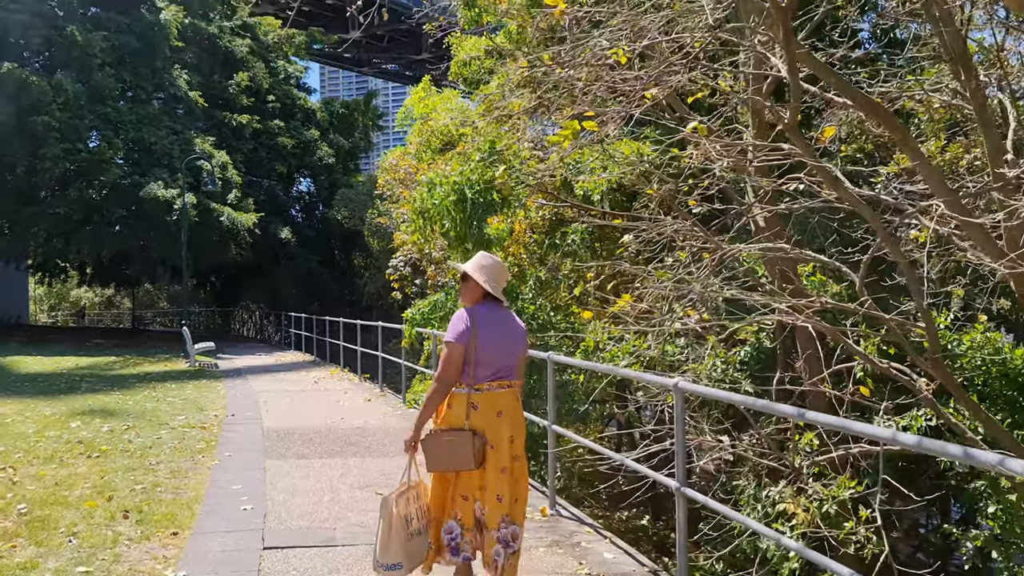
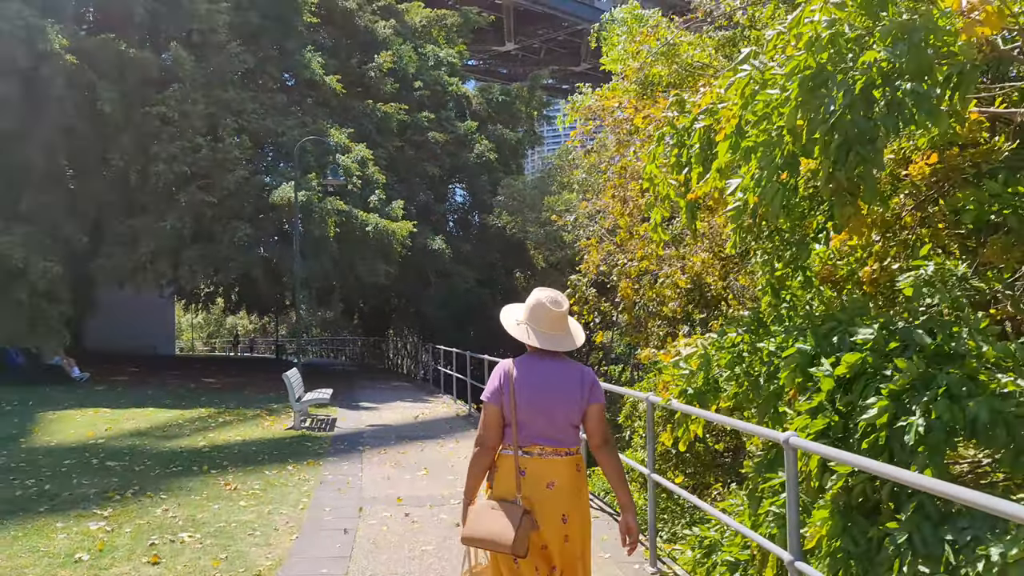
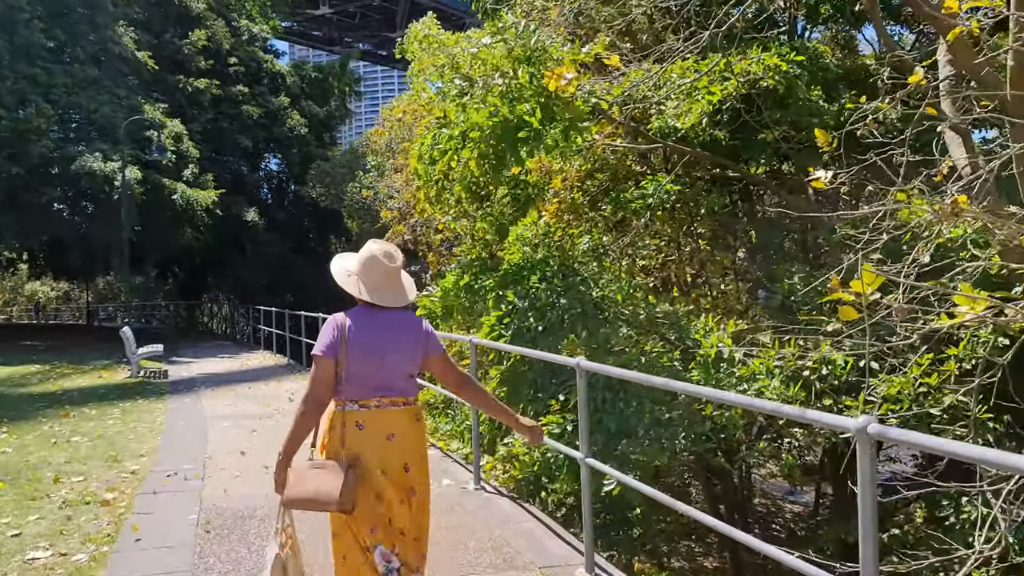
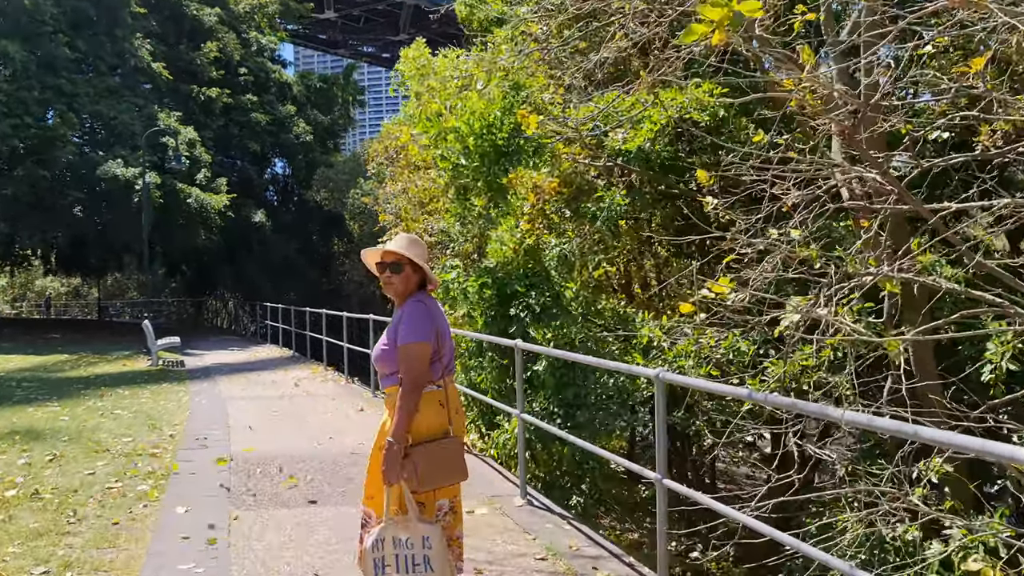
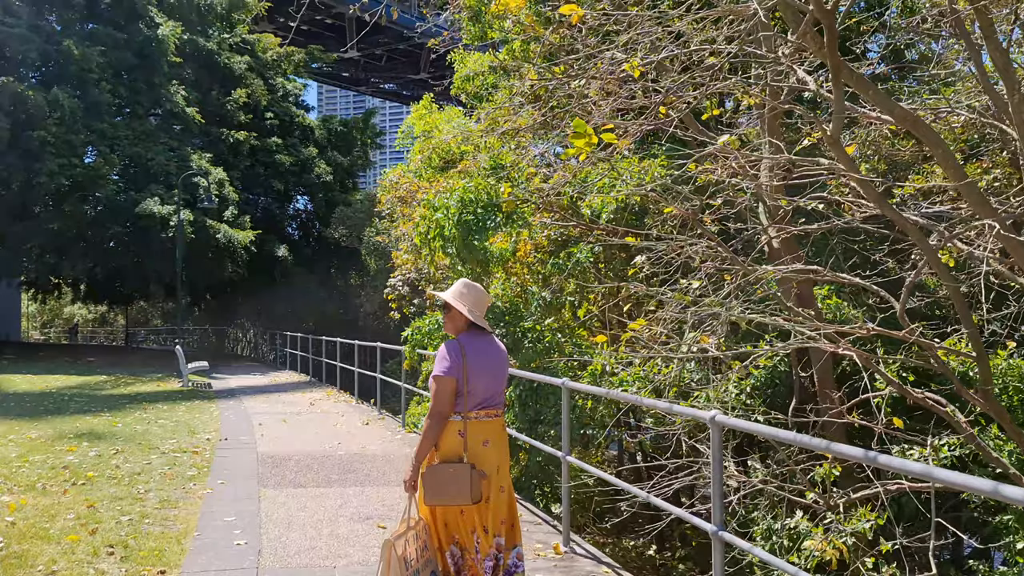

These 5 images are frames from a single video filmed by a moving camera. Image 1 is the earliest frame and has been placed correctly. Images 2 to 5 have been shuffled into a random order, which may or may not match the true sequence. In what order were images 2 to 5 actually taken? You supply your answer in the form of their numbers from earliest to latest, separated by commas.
5, 4, 3, 2
